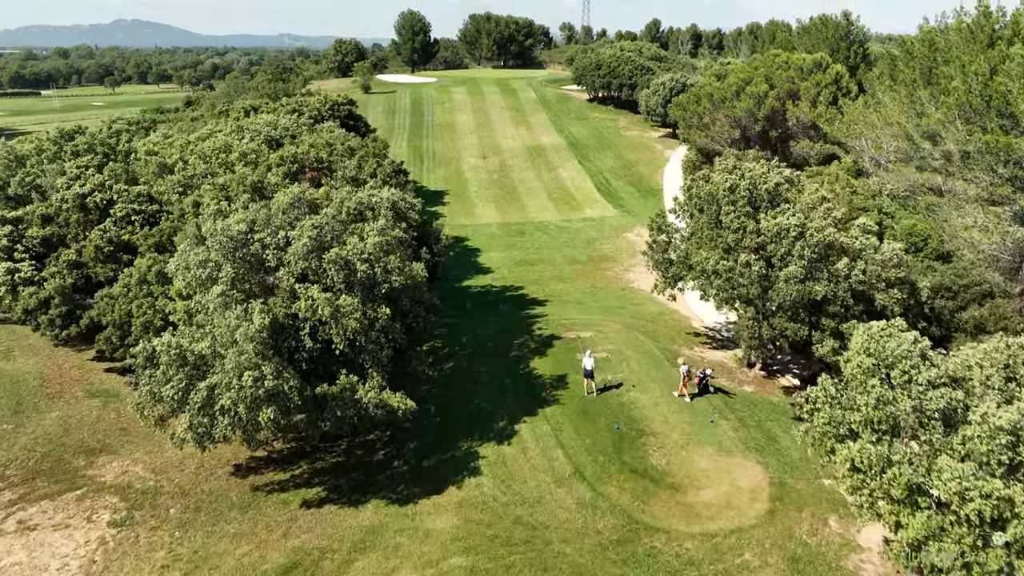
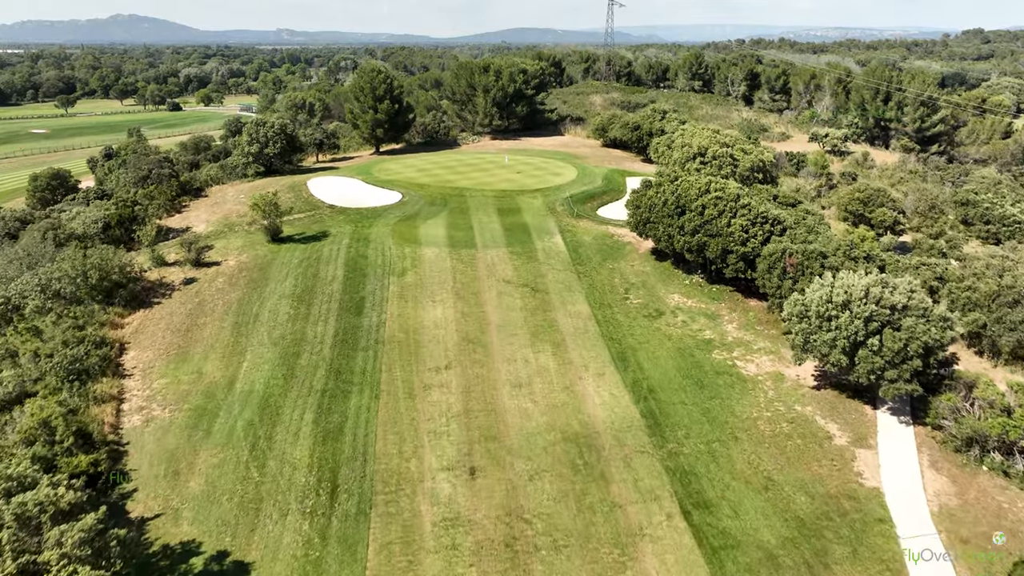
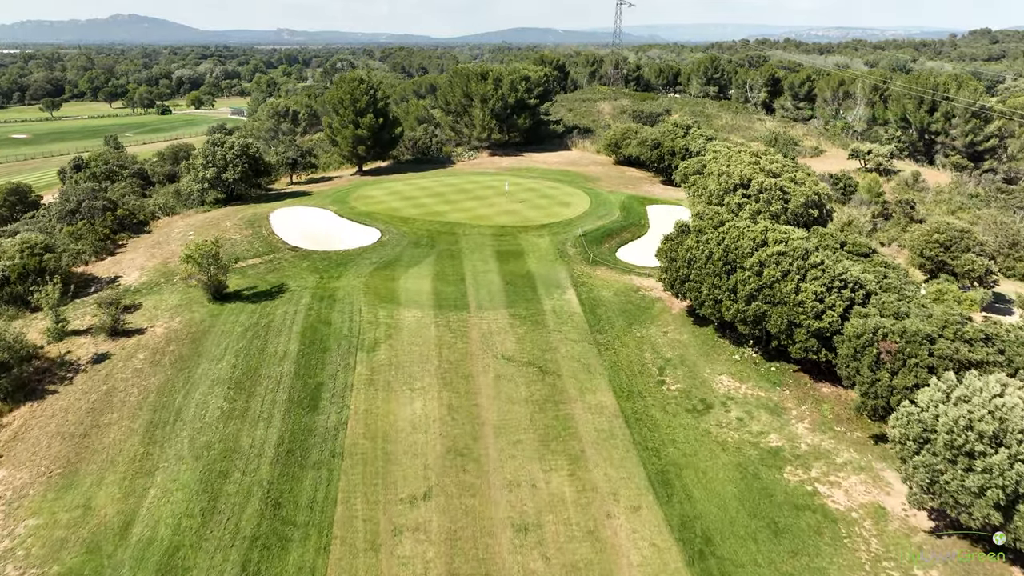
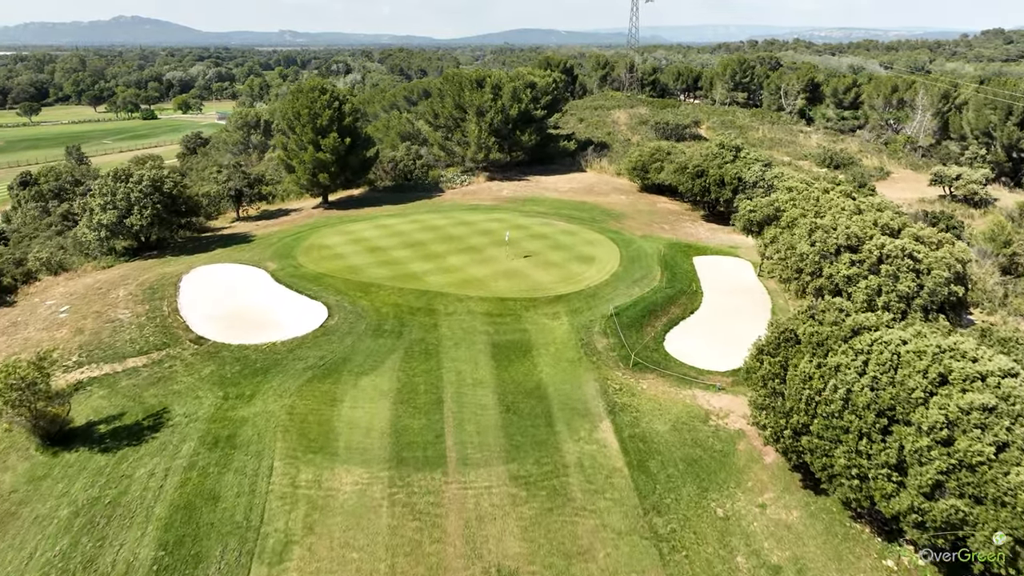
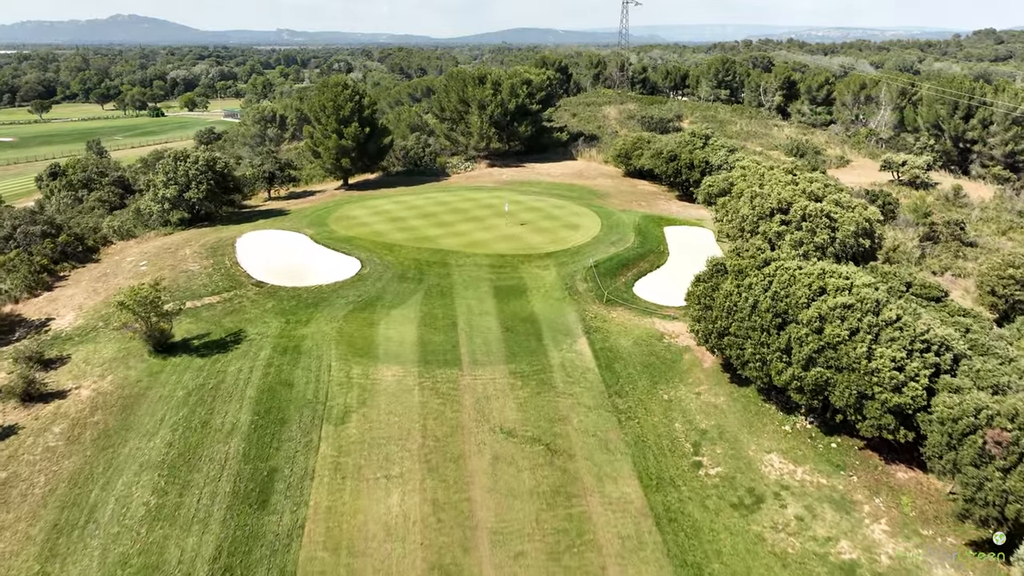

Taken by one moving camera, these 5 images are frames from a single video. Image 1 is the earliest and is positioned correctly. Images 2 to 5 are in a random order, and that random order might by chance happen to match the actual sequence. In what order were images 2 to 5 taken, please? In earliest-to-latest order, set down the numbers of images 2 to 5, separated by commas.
2, 3, 5, 4
